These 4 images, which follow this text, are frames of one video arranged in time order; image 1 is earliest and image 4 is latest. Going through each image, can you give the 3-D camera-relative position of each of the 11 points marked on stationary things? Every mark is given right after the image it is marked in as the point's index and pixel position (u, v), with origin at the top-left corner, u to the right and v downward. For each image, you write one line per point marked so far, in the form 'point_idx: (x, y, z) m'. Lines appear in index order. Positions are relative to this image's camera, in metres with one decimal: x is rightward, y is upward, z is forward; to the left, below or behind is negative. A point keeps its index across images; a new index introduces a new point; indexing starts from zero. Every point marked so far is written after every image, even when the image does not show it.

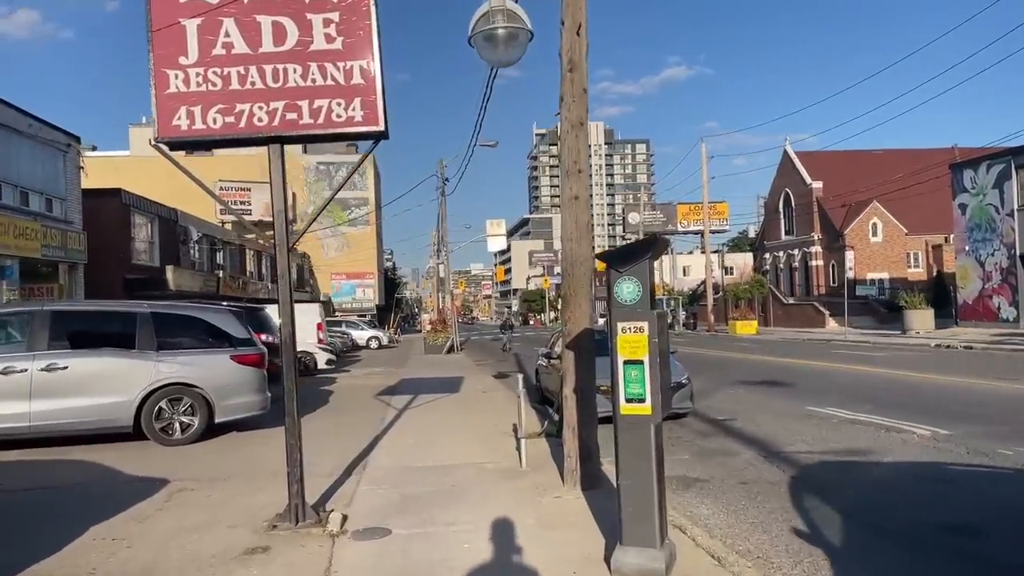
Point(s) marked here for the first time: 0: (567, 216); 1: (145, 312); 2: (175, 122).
0: (+0.6, +0.8, +7.8) m
1: (-5.4, -0.4, +10.9) m
2: (-2.9, +1.4, +6.3) m
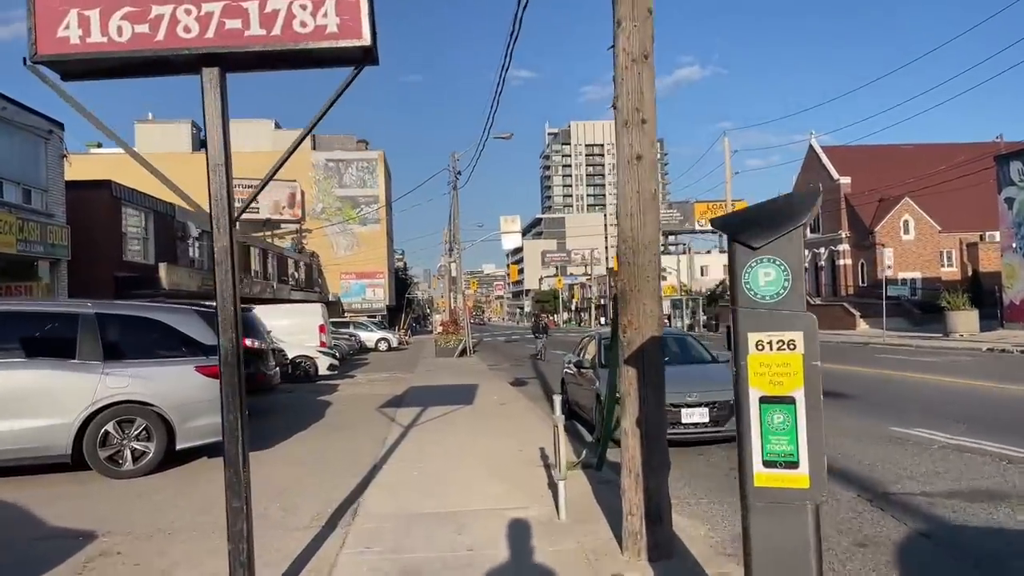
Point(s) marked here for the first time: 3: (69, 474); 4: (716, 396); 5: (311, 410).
0: (+0.9, +0.8, +5.7) m
1: (-5.0, -0.3, +8.9) m
2: (-2.6, +1.5, +4.3) m
3: (-5.2, -2.2, +8.8) m
4: (+2.8, -1.5, +10.1) m
5: (-4.1, -2.5, +15.2) m
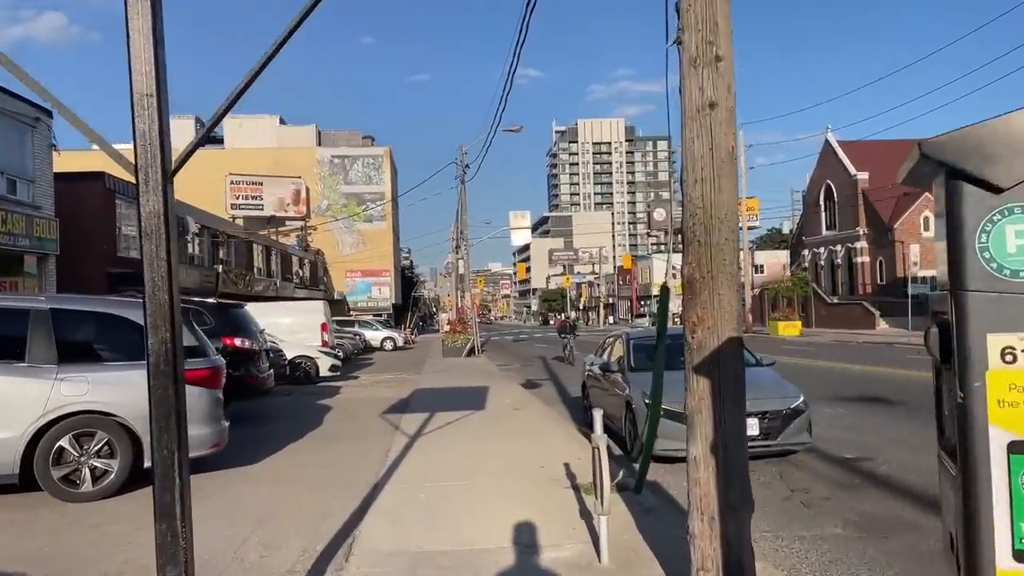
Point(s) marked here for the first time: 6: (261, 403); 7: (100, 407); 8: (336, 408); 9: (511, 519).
0: (+1.1, +0.9, +4.4) m
1: (-4.8, -0.2, +7.6) m
2: (-2.4, +1.6, +3.0) m
3: (-5.0, -2.1, +7.6) m
4: (+3.0, -1.4, +8.8) m
5: (-3.8, -2.4, +14.0) m
6: (-5.1, -2.3, +15.1) m
7: (-4.1, -1.2, +7.4) m
8: (-3.5, -2.4, +15.1) m
9: (0.0, -2.2, +7.0) m
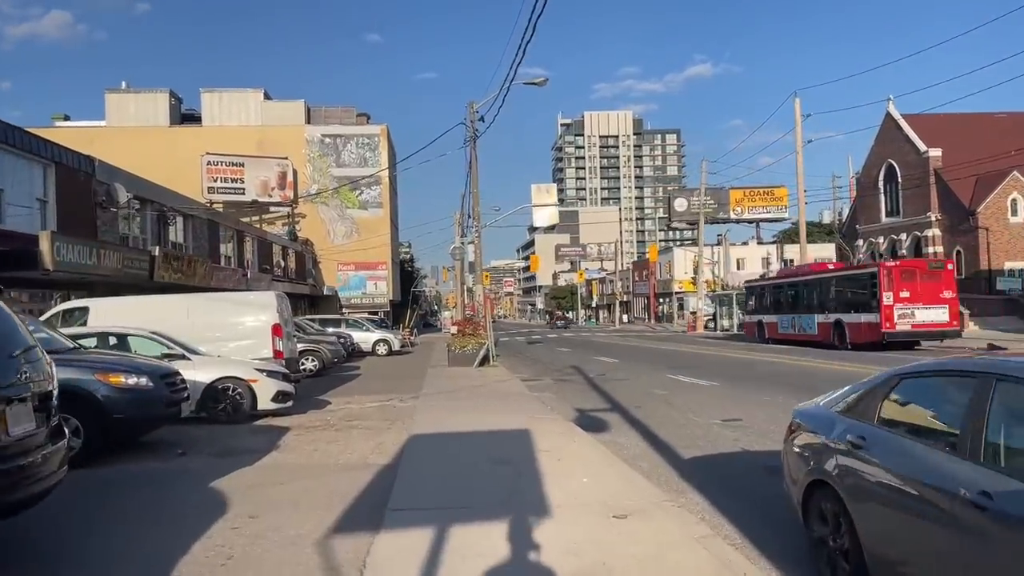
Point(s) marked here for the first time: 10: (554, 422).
0: (+2.0, +1.2, -3.2) m
1: (-3.9, +0.1, 0.0) m
2: (-1.5, +1.8, -4.6) m
3: (-4.1, -1.8, -0.1) m
4: (+3.9, -1.1, +1.1) m
5: (-2.9, -2.1, +6.3) m
6: (-4.2, -2.0, +7.5) m
7: (-3.2, -0.9, -0.2) m
8: (-2.7, -2.1, +7.4) m
9: (+0.9, -1.9, -0.7) m
10: (+0.8, -2.3, +13.1) m
